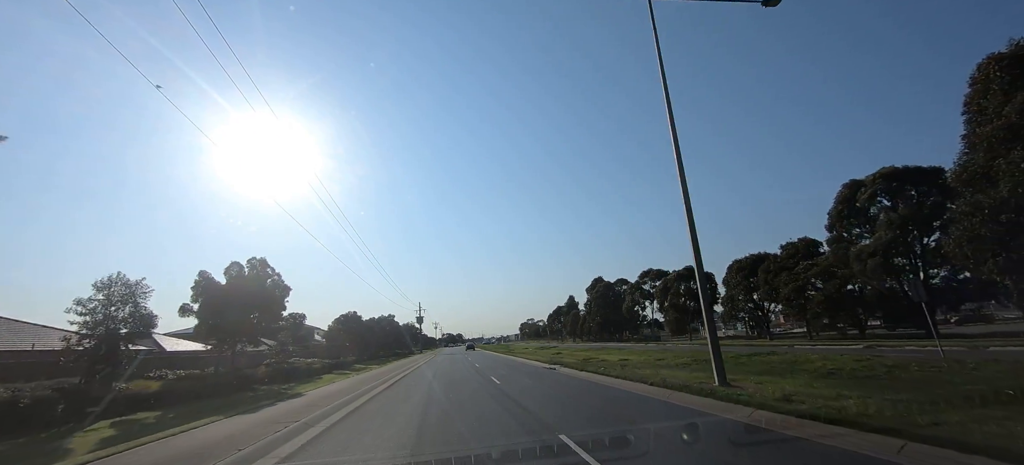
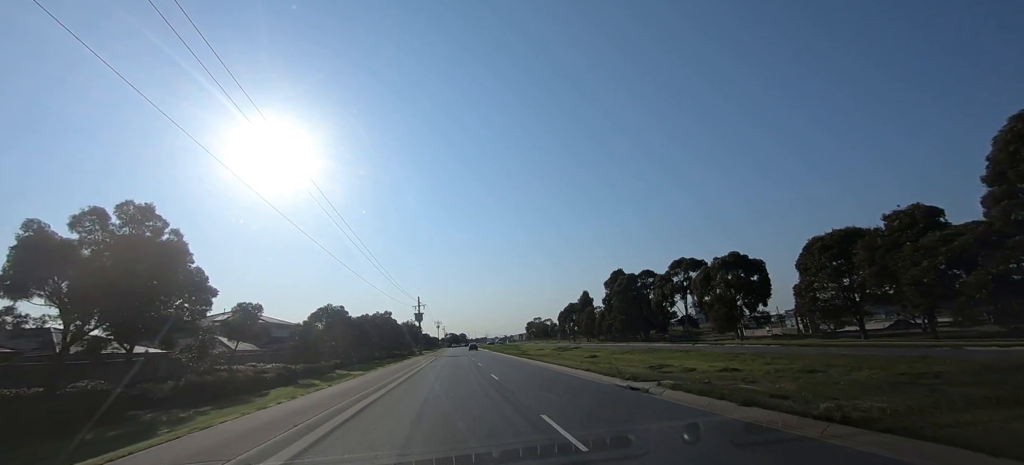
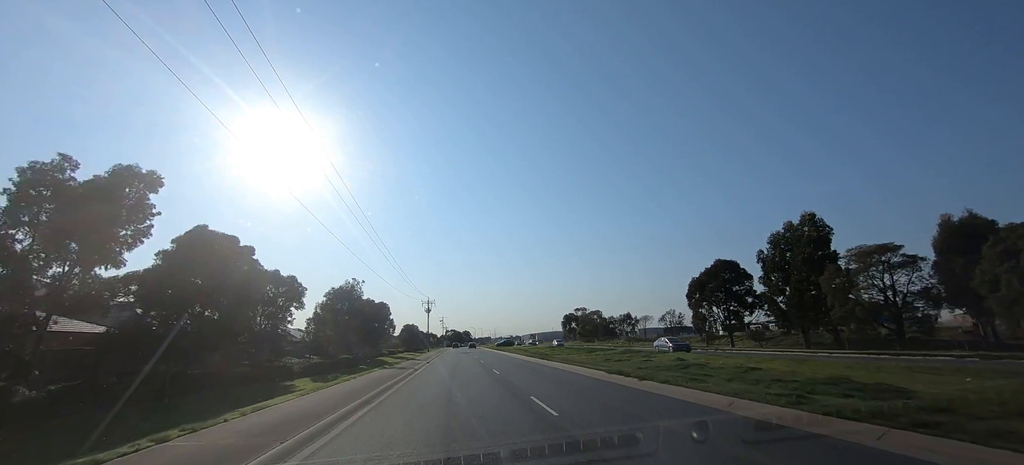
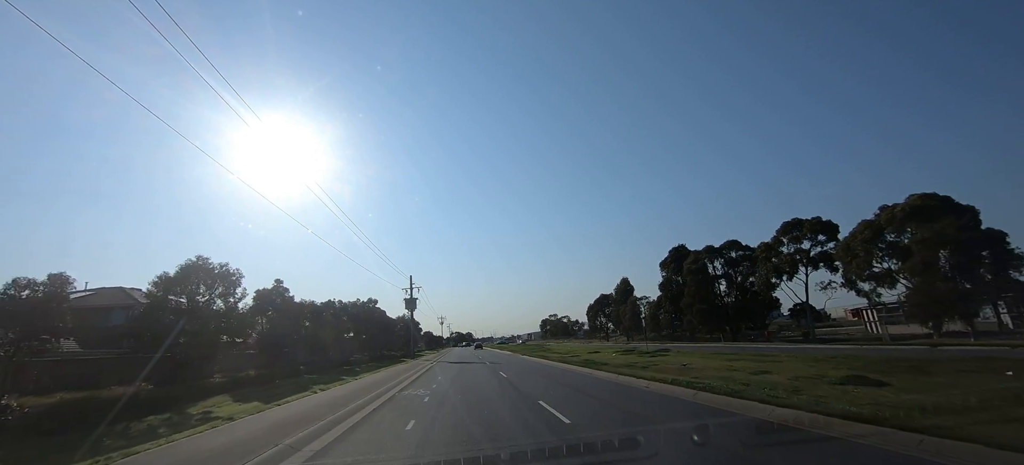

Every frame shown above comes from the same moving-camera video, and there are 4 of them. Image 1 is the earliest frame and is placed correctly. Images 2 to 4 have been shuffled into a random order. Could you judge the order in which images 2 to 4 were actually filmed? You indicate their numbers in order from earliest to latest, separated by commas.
2, 4, 3
